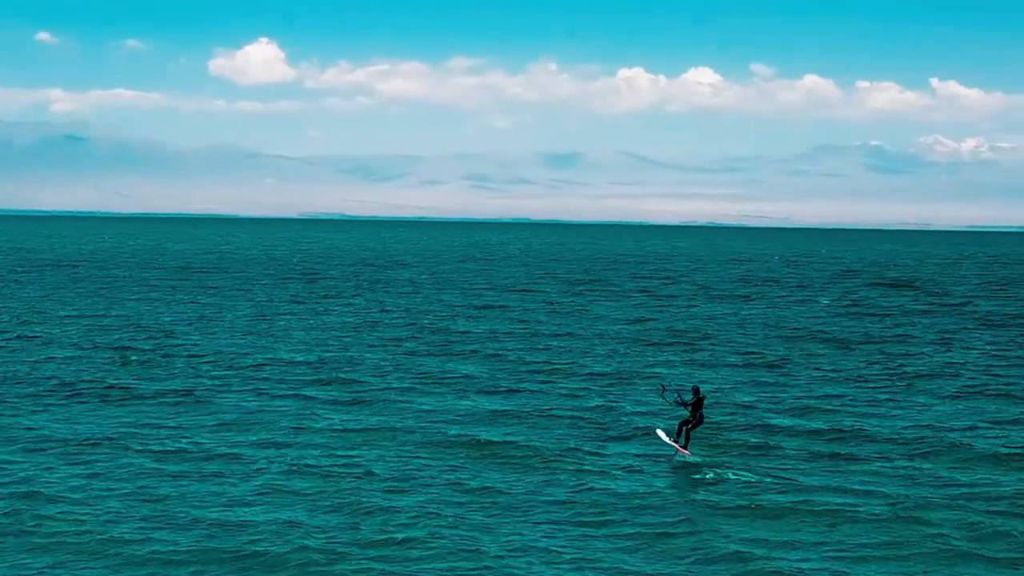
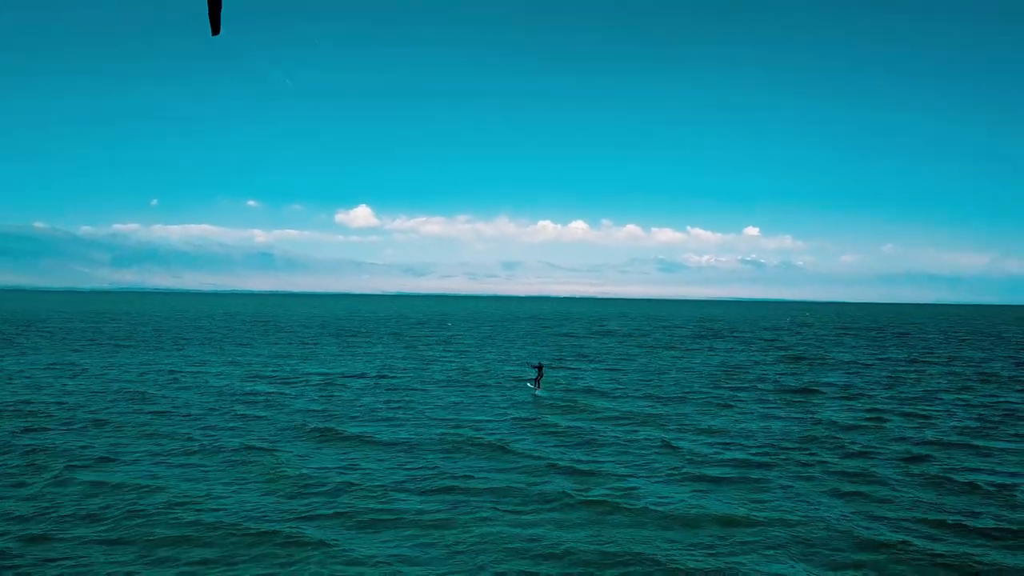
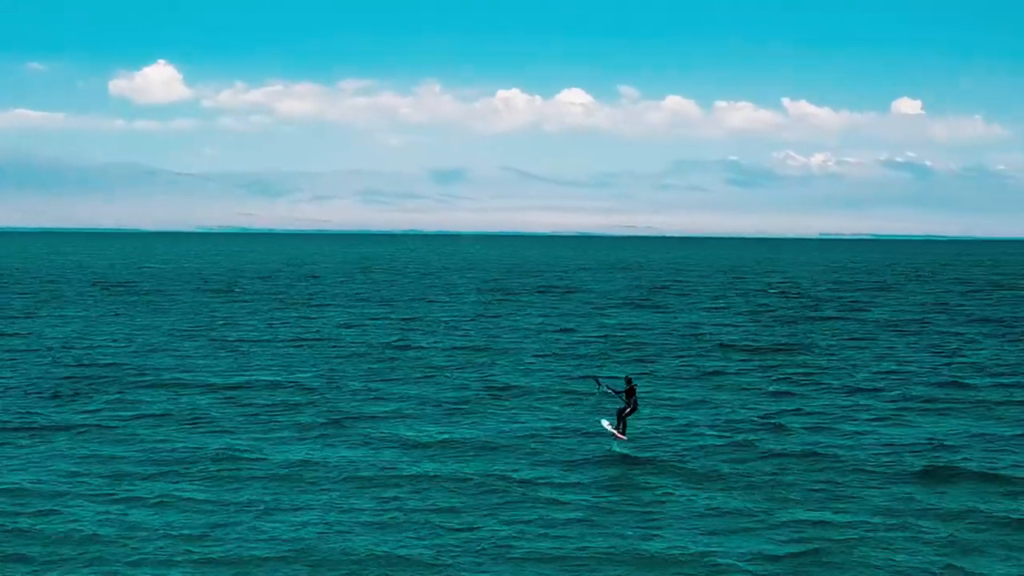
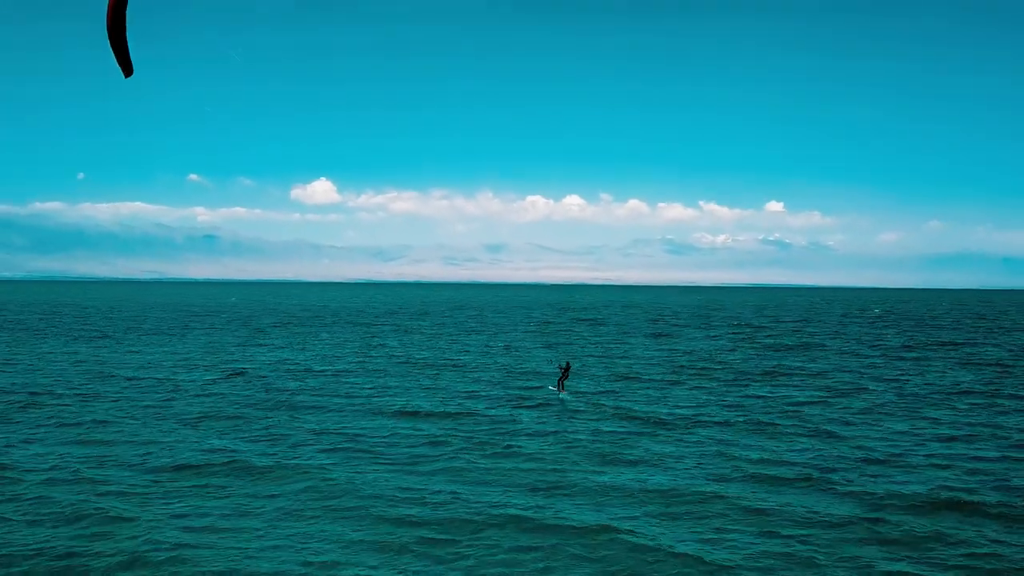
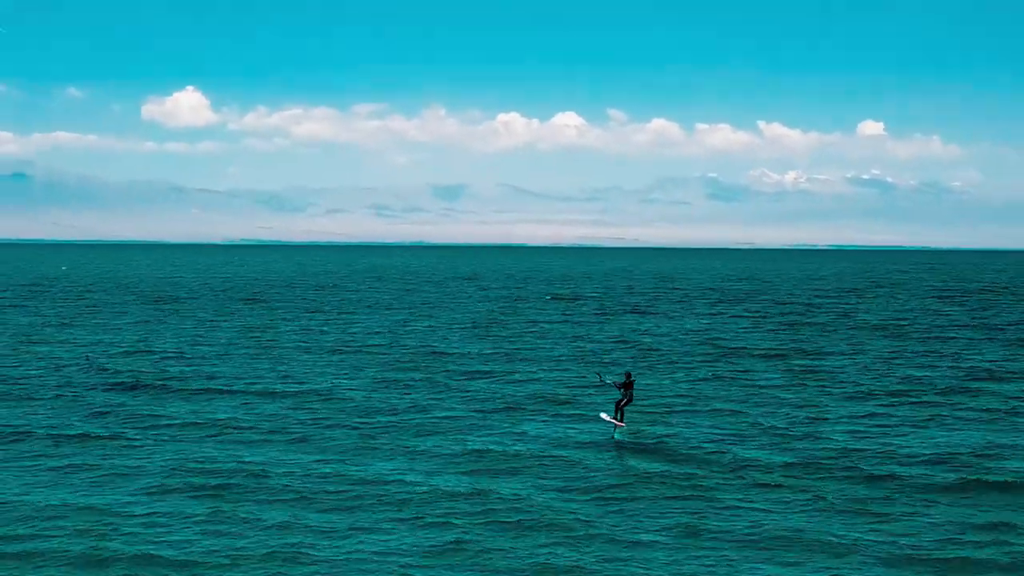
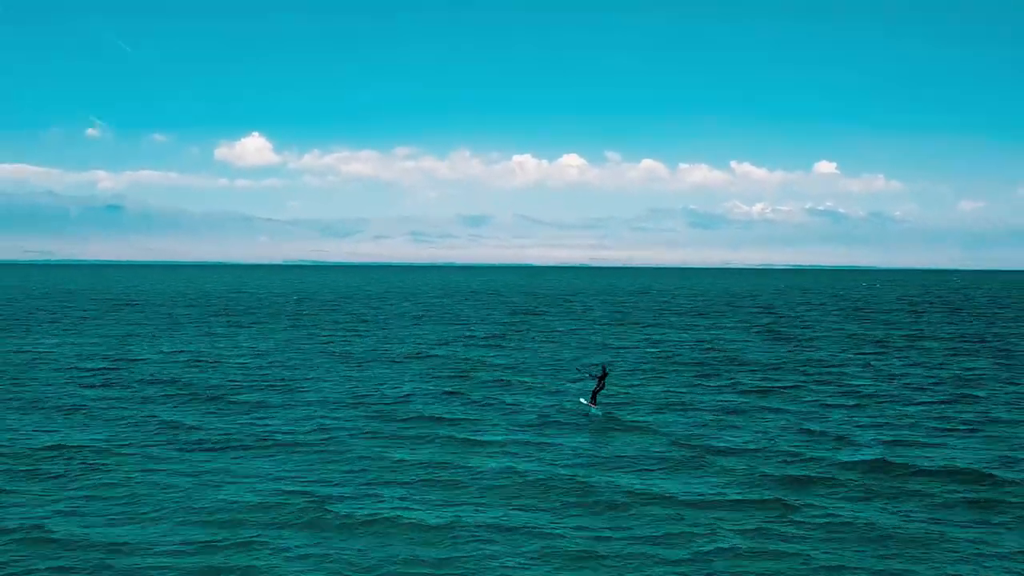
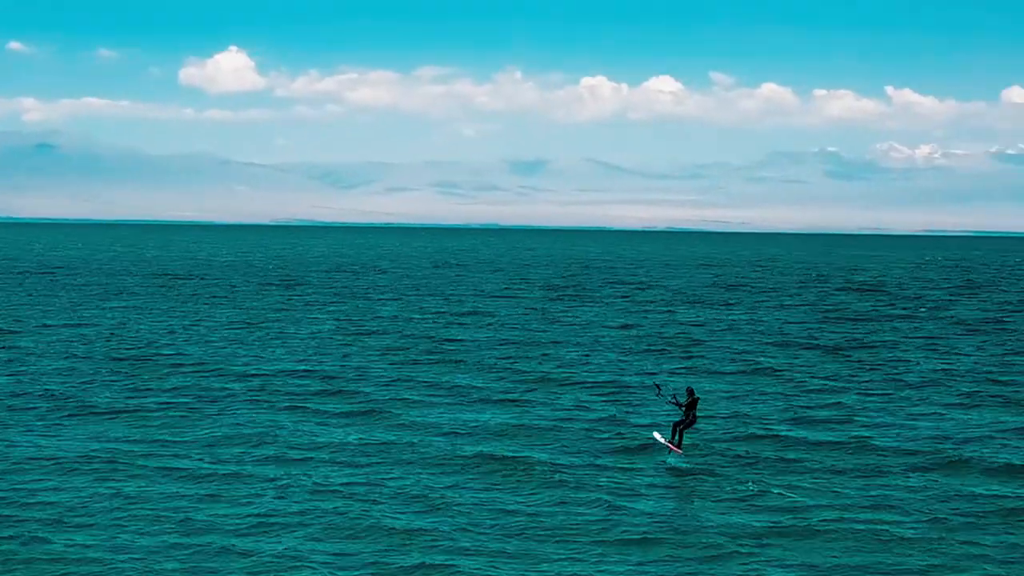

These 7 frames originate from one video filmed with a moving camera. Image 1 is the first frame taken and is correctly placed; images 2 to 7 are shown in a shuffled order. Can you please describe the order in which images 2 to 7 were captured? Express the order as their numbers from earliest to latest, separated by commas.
7, 3, 5, 6, 4, 2
